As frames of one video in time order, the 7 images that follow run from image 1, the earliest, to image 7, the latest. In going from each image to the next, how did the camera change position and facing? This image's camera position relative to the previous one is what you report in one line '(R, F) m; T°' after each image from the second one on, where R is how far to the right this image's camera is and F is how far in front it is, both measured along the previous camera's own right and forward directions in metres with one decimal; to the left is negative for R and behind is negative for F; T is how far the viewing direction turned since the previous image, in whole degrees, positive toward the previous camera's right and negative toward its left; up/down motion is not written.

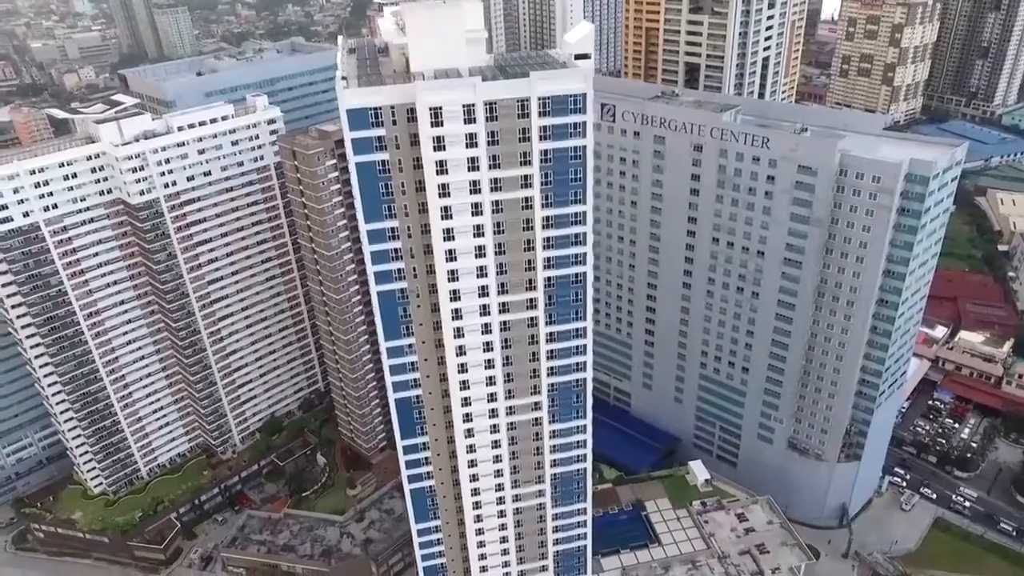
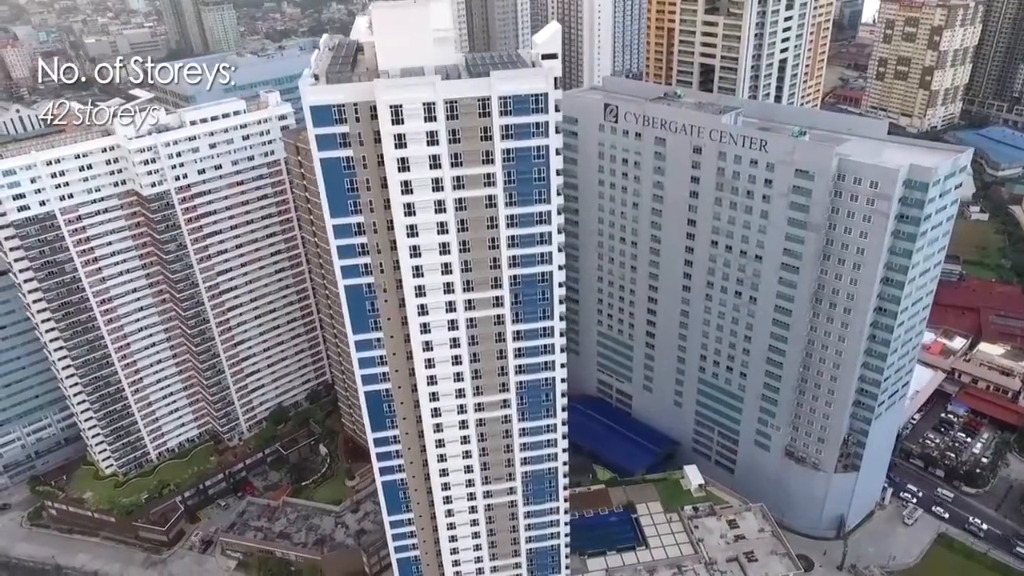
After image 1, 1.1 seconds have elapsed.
(+5.0, -0.2) m; -3°
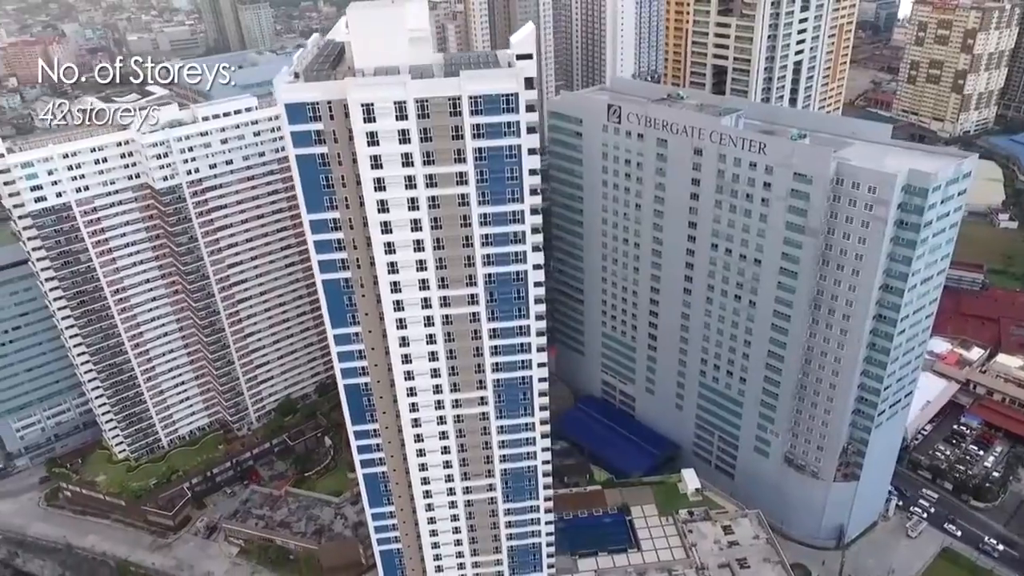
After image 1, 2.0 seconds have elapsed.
(+4.0, -0.3) m; -2°
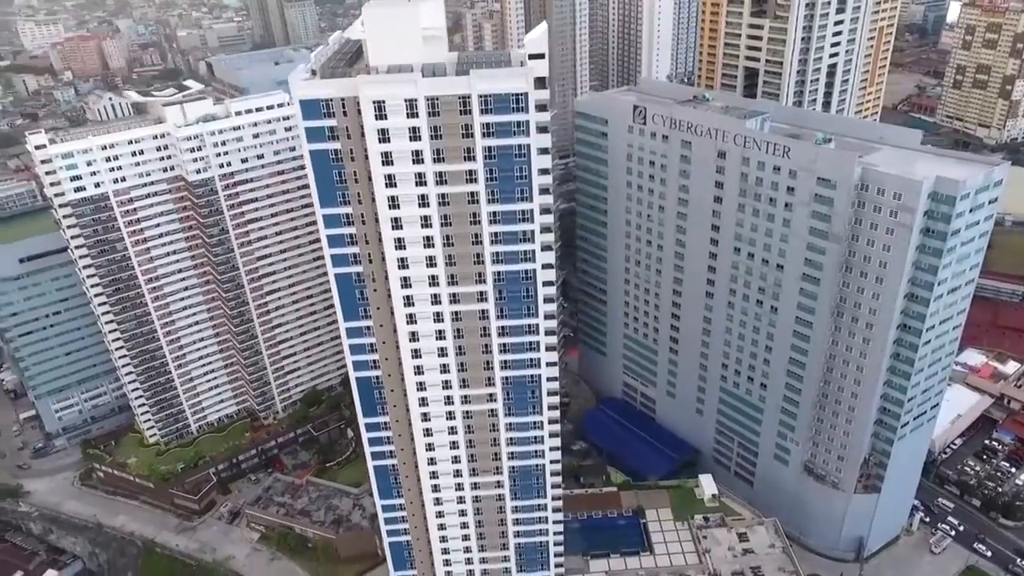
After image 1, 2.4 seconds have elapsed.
(+1.9, -0.3) m; -3°
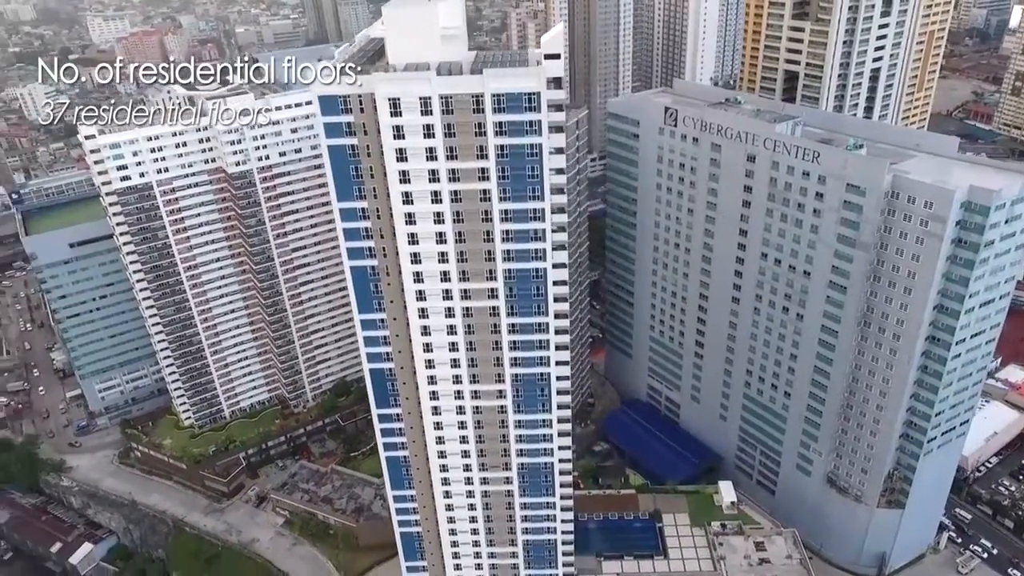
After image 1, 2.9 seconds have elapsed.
(+2.3, -0.5) m; -3°
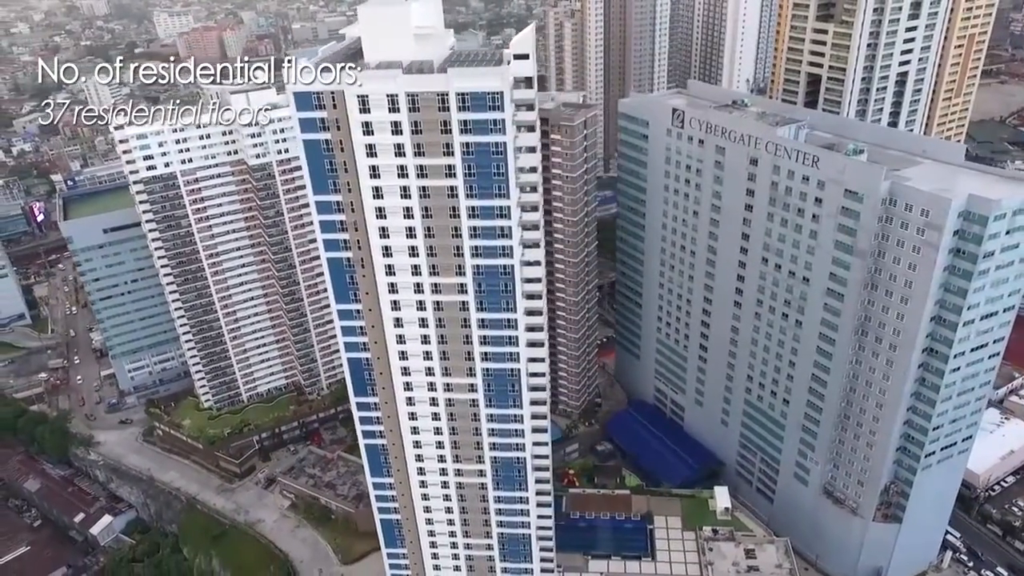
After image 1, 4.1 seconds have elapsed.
(+5.8, -0.7) m; -4°
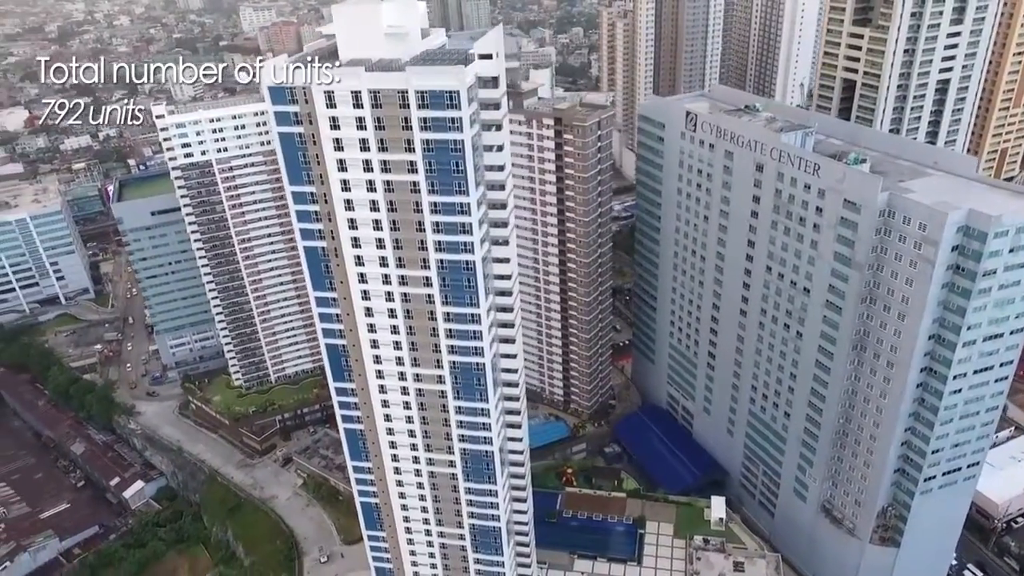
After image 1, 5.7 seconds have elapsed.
(+7.8, -0.6) m; -5°
